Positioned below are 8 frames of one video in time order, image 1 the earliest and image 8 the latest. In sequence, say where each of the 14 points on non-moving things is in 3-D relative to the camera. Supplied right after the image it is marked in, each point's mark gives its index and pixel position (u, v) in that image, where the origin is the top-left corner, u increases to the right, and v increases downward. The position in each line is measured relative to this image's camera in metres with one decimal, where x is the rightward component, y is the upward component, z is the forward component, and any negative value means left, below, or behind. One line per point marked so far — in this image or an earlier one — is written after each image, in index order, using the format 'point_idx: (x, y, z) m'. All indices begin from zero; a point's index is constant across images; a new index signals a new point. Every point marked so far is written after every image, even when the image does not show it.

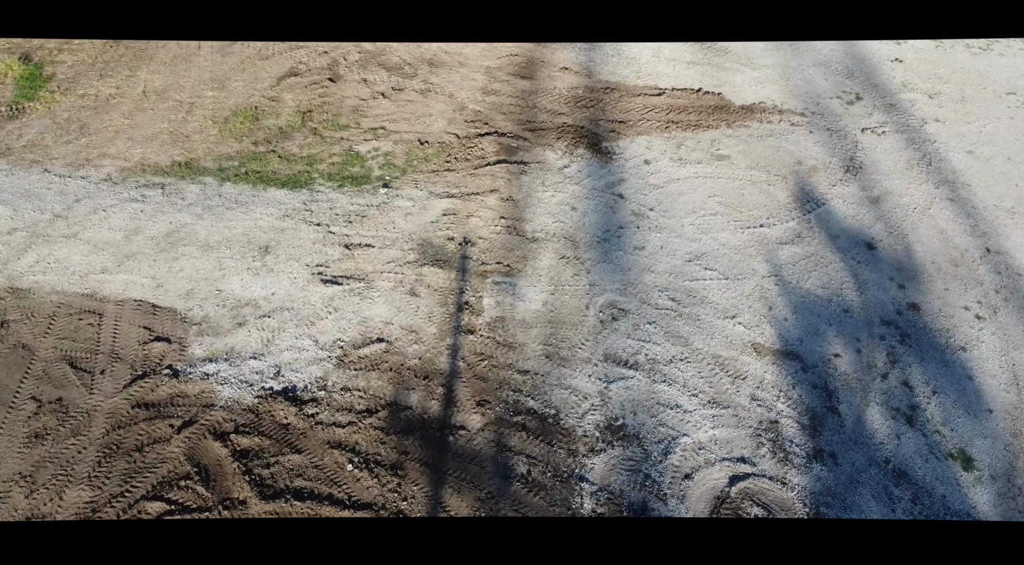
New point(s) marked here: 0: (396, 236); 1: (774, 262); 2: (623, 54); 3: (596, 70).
0: (-1.0, +0.4, +6.8) m
1: (+2.2, +0.2, +6.5) m
2: (+1.3, +2.7, +9.2) m
3: (+1.0, +2.5, +9.0) m
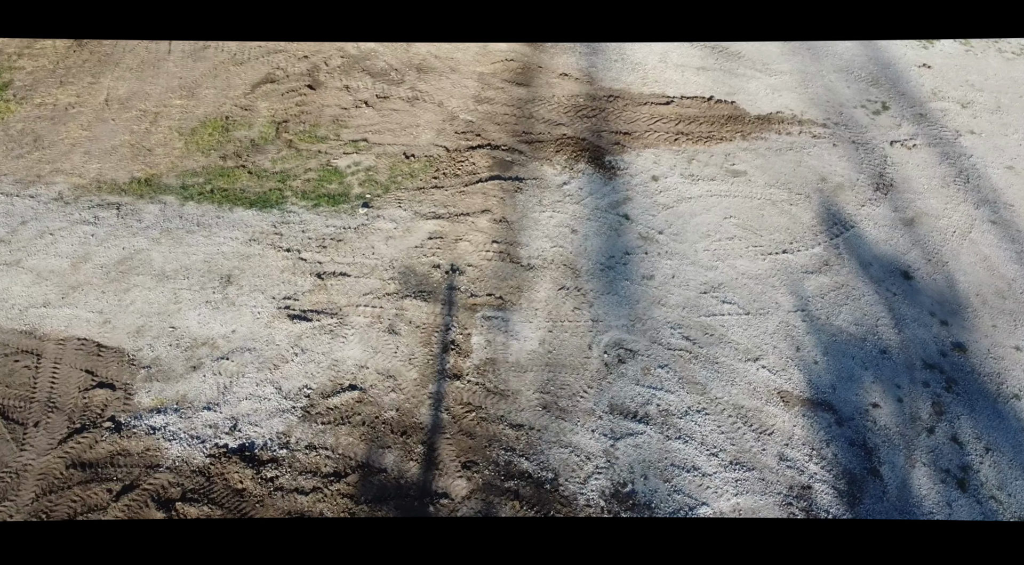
0: (-1.1, +0.2, +6.1) m
1: (+2.2, -0.1, +5.8) m
2: (+1.3, +2.5, +8.5) m
3: (+0.9, +2.2, +8.3) m
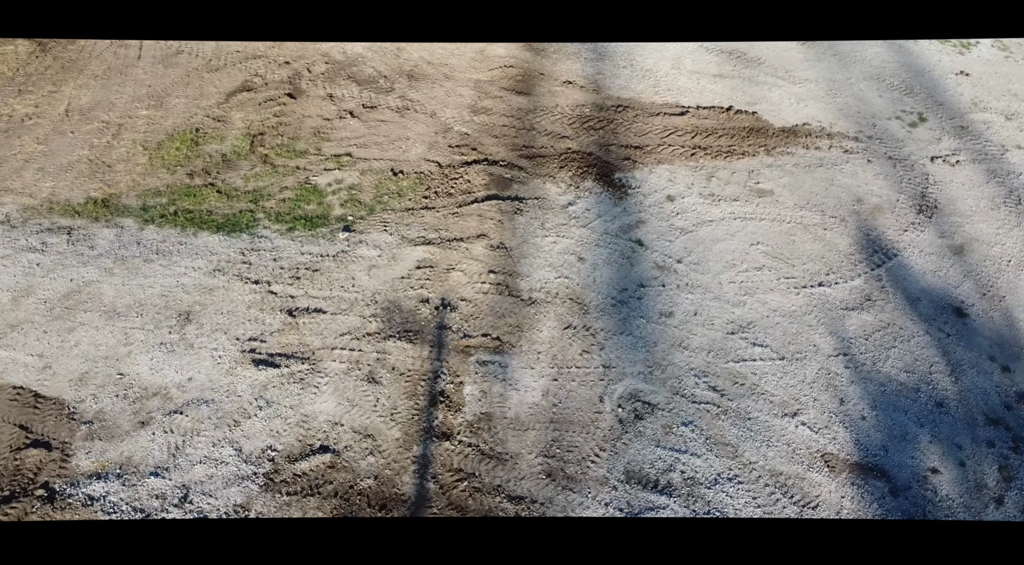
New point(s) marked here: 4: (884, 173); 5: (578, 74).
0: (-1.1, -0.1, +5.3) m
1: (+2.2, -0.4, +5.1) m
2: (+1.3, +2.2, +7.8) m
3: (+0.9, +1.9, +7.5) m
4: (+3.1, +0.9, +6.4) m
5: (+0.7, +2.1, +7.7) m
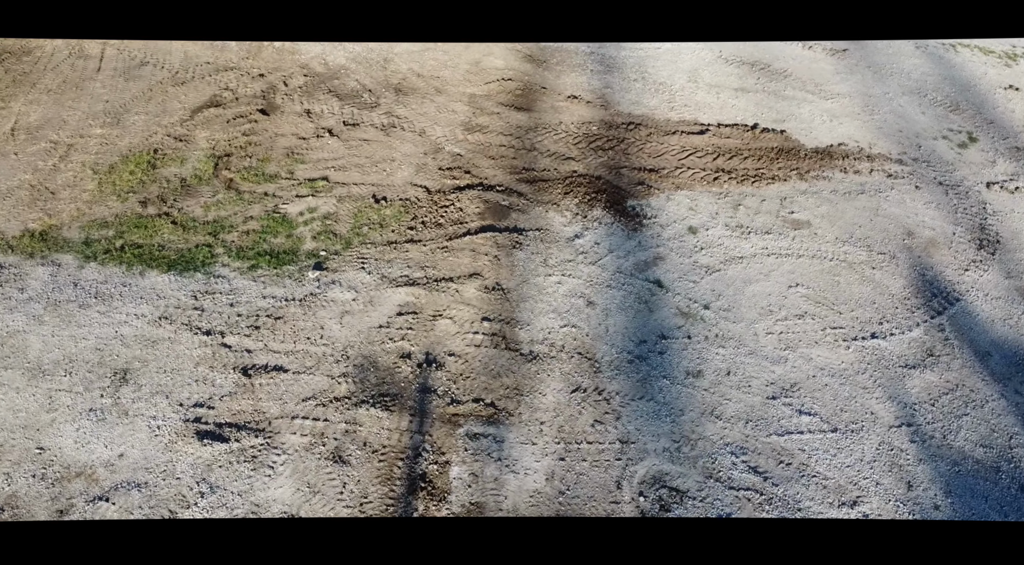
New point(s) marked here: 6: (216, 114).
0: (-1.1, -0.4, +4.5) m
1: (+2.1, -0.7, +4.2) m
2: (+1.2, +1.9, +7.0) m
3: (+0.9, +1.6, +6.8) m
4: (+3.1, +0.6, +5.6) m
5: (+0.6, +1.7, +6.9) m
6: (-2.6, +1.5, +6.8) m
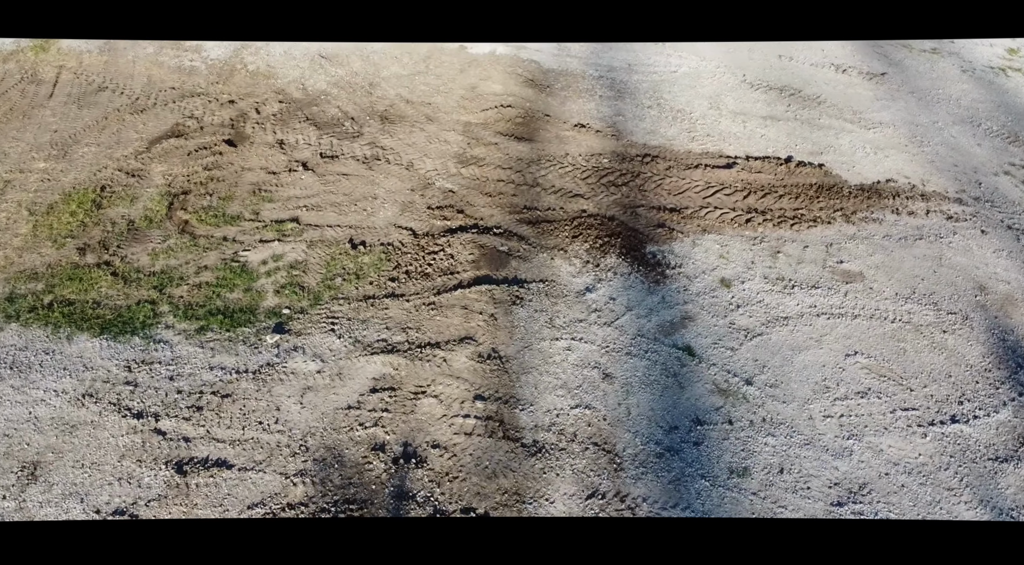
0: (-1.1, -0.7, +3.7) m
1: (+2.1, -1.0, +3.4) m
2: (+1.2, +1.4, +6.2) m
3: (+0.9, +1.2, +6.0) m
4: (+3.1, +0.2, +4.8) m
5: (+0.6, +1.3, +6.1) m
6: (-2.6, +1.1, +6.0) m
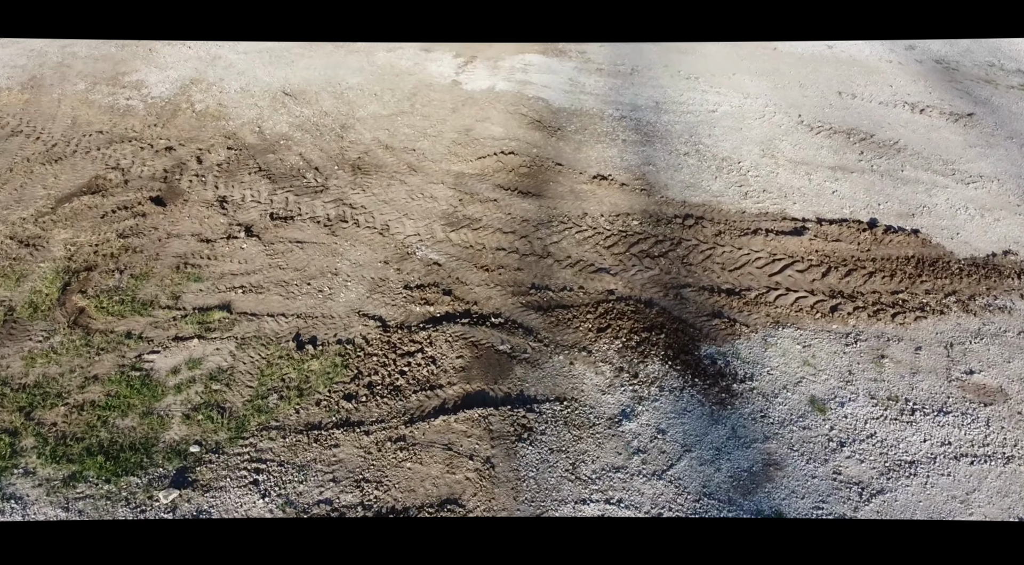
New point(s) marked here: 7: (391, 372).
0: (-1.1, -1.2, +2.3) m
1: (+2.1, -1.4, +2.0) m
2: (+1.3, +0.8, +5.0) m
3: (+0.9, +0.6, +4.7) m
4: (+3.1, -0.3, +3.5) m
5: (+0.7, +0.7, +4.9) m
6: (-2.6, +0.5, +4.7) m
7: (-0.5, -0.4, +3.5) m
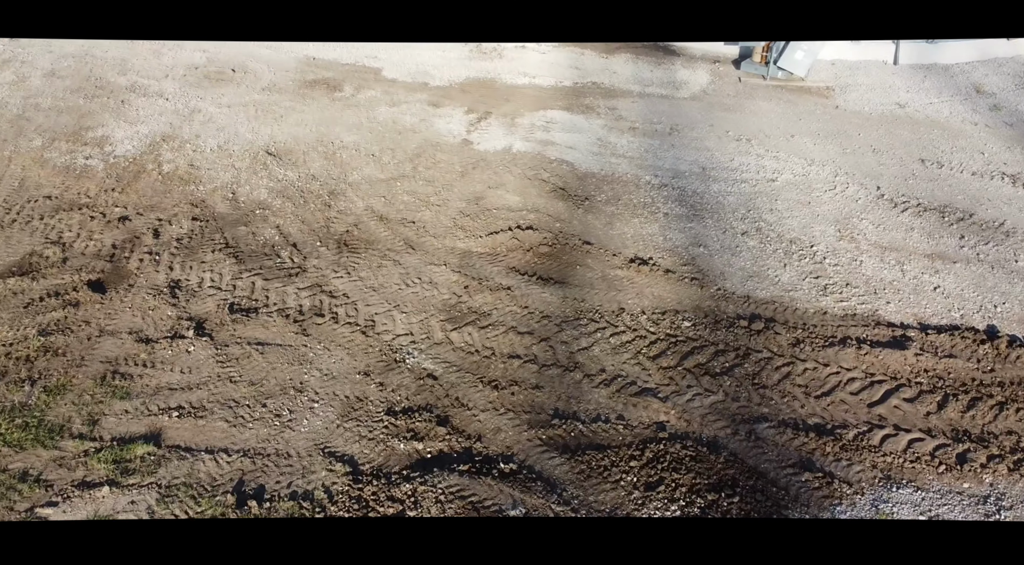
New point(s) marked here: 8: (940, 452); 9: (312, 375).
0: (-1.1, -1.6, +1.4) m
1: (+2.2, -1.8, +1.0) m
2: (+1.4, +0.3, +4.1) m
3: (+1.0, +0.1, +3.8) m
4: (+3.1, -0.8, +2.5) m
5: (+0.8, +0.2, +4.0) m
6: (-2.5, 0.0, +3.9) m
7: (-0.5, -0.9, +2.5) m
8: (+1.6, -0.6, +2.8) m
9: (-0.8, -0.4, +3.3) m
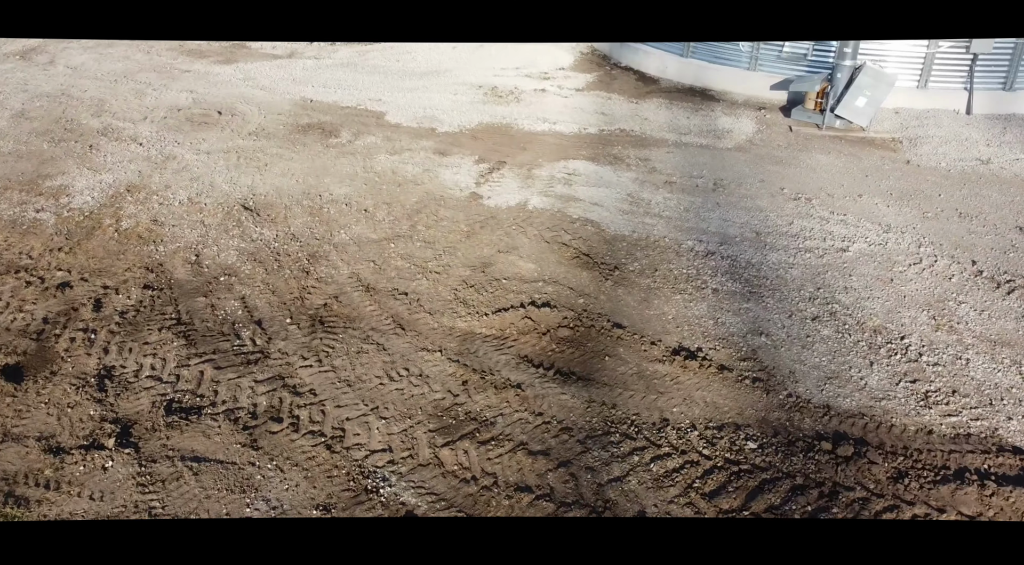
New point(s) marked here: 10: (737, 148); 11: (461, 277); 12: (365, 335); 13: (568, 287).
0: (-1.1, -1.8, +0.5) m
1: (+2.1, -2.1, 0.0) m
2: (+1.4, -0.1, +3.3) m
3: (+1.1, -0.3, +3.0) m
4: (+3.1, -1.2, +1.6) m
5: (+0.8, -0.2, +3.2) m
6: (-2.4, -0.4, +3.2) m
7: (-0.5, -1.2, +1.7) m
8: (+1.6, -0.9, +2.0) m
9: (-0.8, -0.7, +2.5) m
10: (+1.4, +0.8, +4.9) m
11: (-0.2, 0.0, +3.7) m
12: (-0.6, -0.3, +3.3) m
13: (+0.3, 0.0, +3.5) m
